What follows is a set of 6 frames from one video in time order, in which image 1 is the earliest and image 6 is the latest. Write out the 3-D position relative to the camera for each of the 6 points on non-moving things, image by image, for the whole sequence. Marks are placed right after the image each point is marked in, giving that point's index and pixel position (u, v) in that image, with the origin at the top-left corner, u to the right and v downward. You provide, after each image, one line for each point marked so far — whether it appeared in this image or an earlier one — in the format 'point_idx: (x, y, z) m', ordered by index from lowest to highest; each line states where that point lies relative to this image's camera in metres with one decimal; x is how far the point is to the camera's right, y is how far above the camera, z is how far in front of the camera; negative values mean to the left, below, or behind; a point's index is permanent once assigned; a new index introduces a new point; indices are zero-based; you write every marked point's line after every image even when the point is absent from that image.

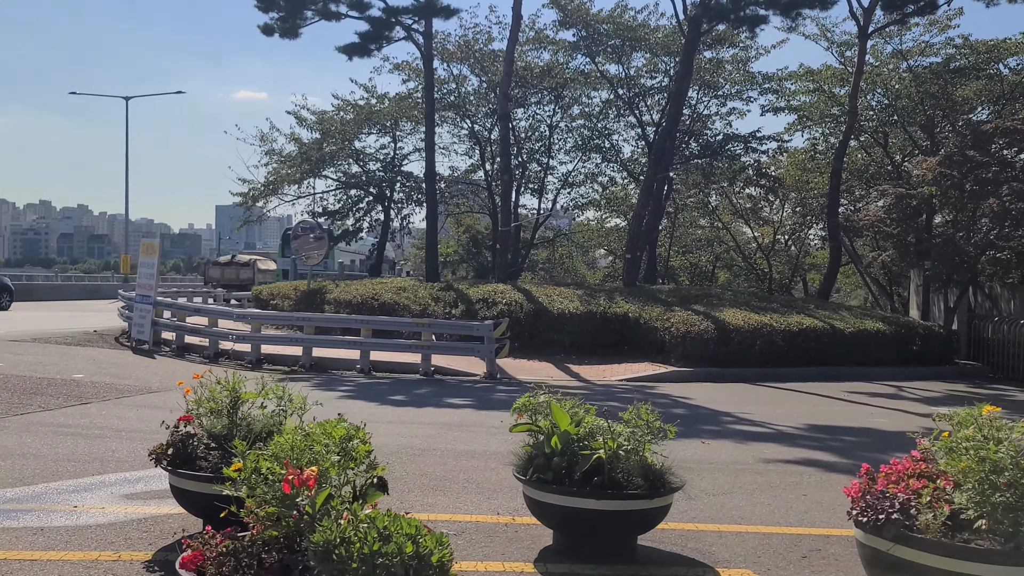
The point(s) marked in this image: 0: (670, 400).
0: (+2.0, -1.4, +12.4) m
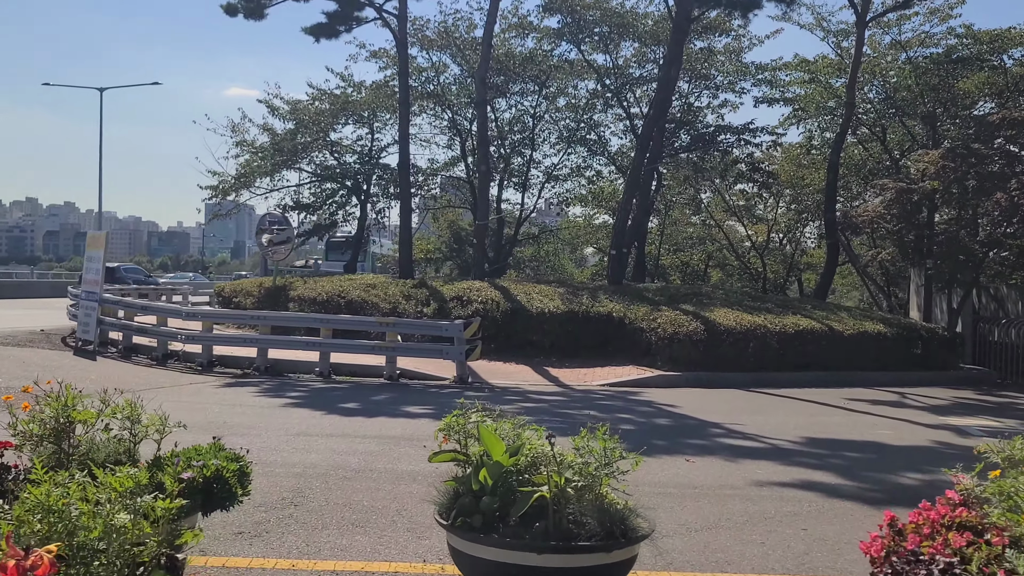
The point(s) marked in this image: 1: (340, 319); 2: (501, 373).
0: (+1.6, -1.4, +11.3) m
1: (-2.5, -0.4, +13.7) m
2: (-0.2, -1.3, +14.8) m
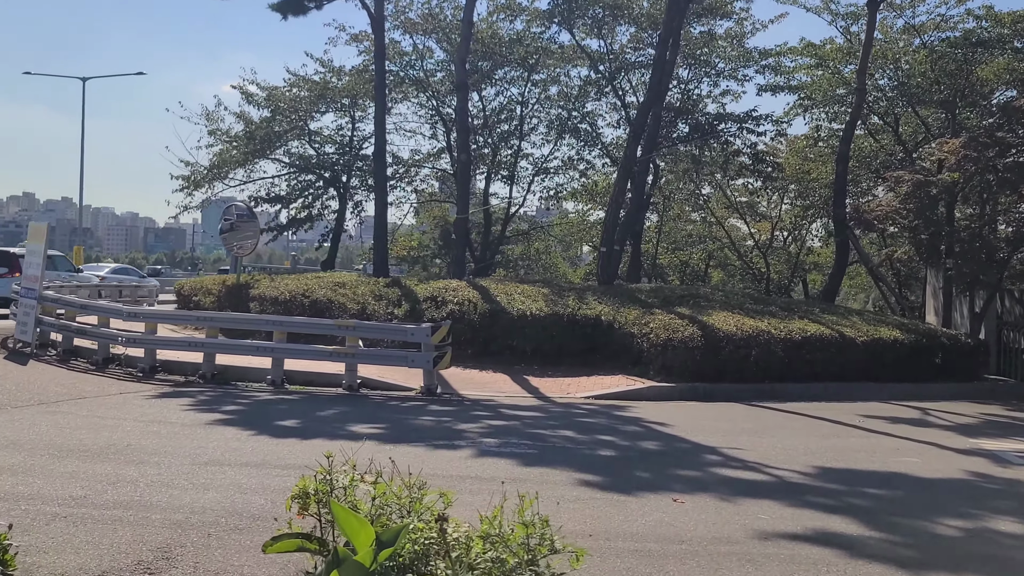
0: (+1.3, -1.4, +9.8) m
1: (-2.8, -0.4, +12.3) m
2: (-0.5, -1.3, +13.3) m
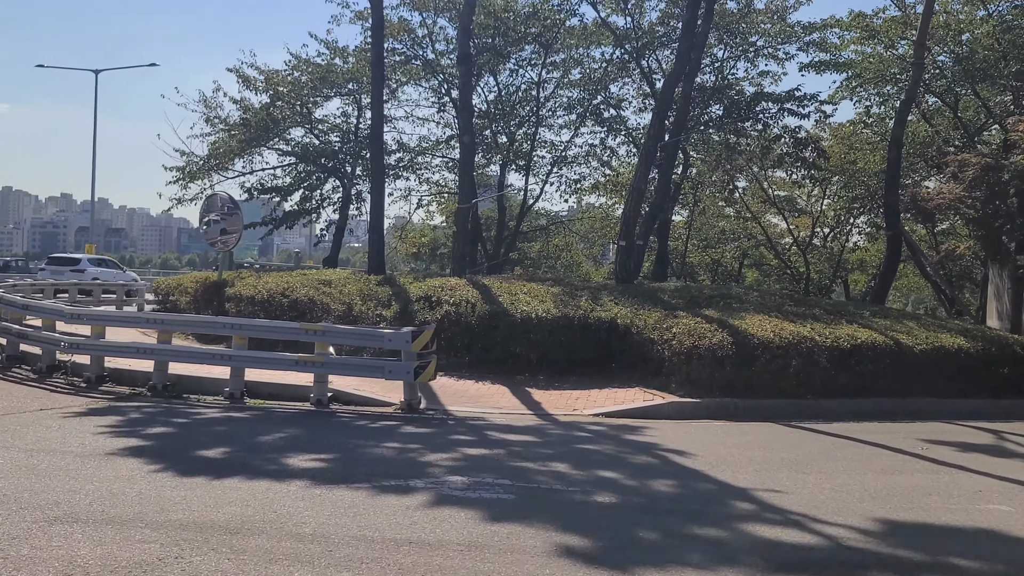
0: (+1.2, -1.4, +8.0) m
1: (-2.8, -0.4, +10.6) m
2: (-0.5, -1.3, +11.5) m
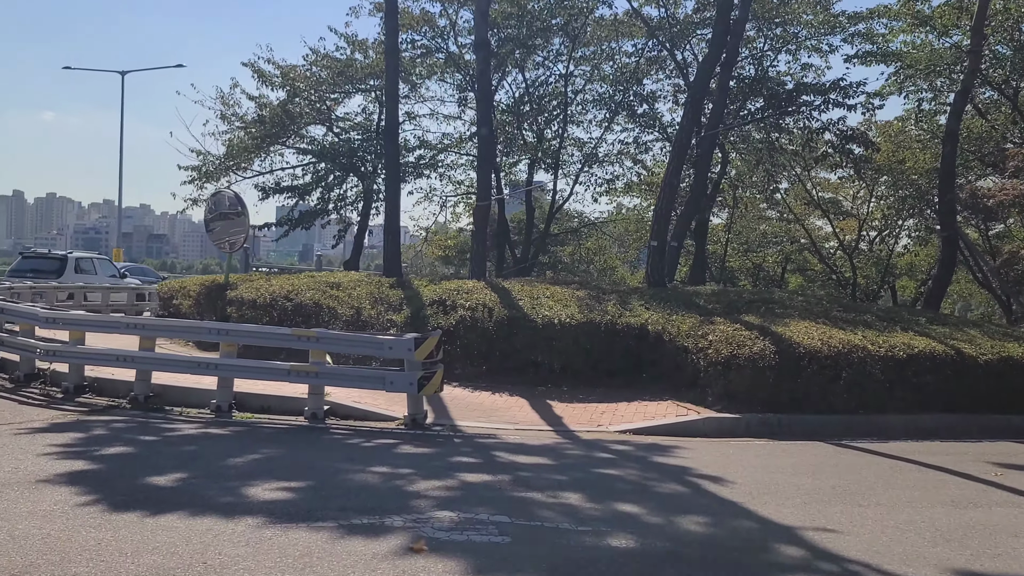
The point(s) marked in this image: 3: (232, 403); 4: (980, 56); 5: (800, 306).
0: (+1.2, -1.4, +6.8) m
1: (-2.7, -0.4, +9.6) m
2: (-0.3, -1.3, +10.5) m
3: (-2.8, -1.1, +9.6) m
4: (+7.7, +3.8, +15.9) m
5: (+3.9, -0.2, +13.2) m
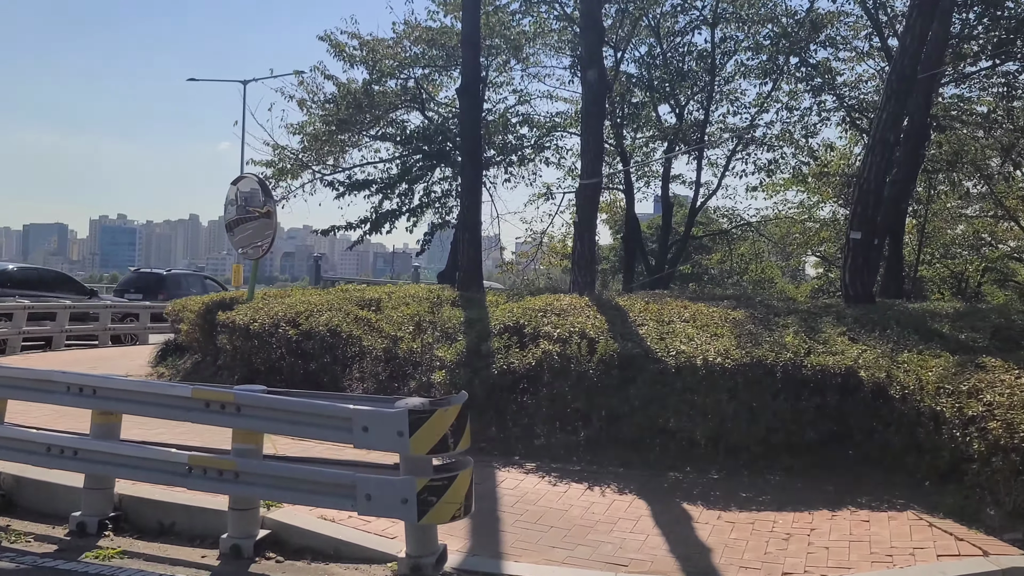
0: (+1.3, -1.4, +2.0) m
1: (-2.1, -0.5, +5.3) m
2: (+0.3, -1.4, +5.8) m
3: (-2.2, -1.3, +5.3) m
4: (+9.0, +3.6, +10.0) m
5: (+4.9, -0.4, +7.9) m
